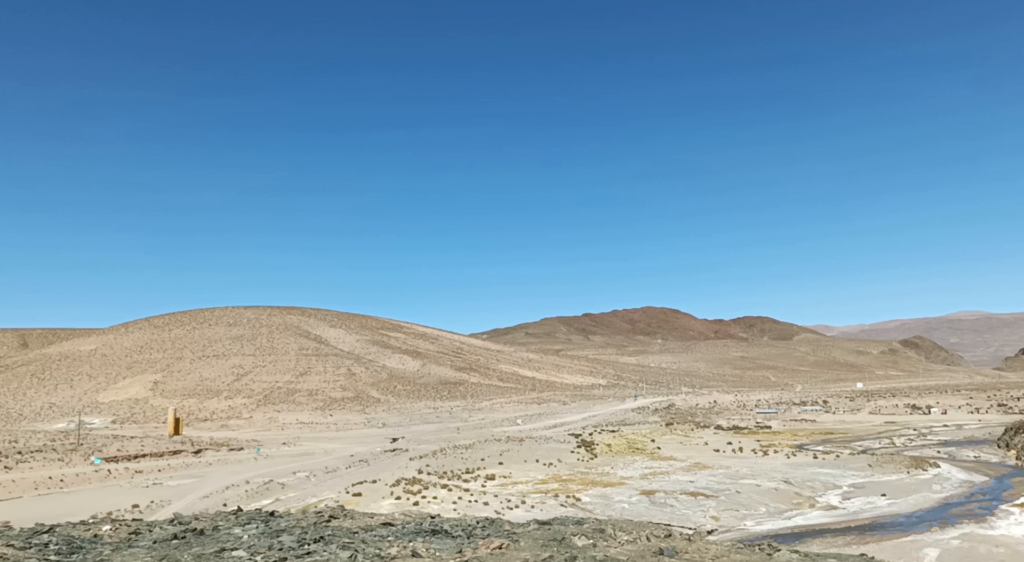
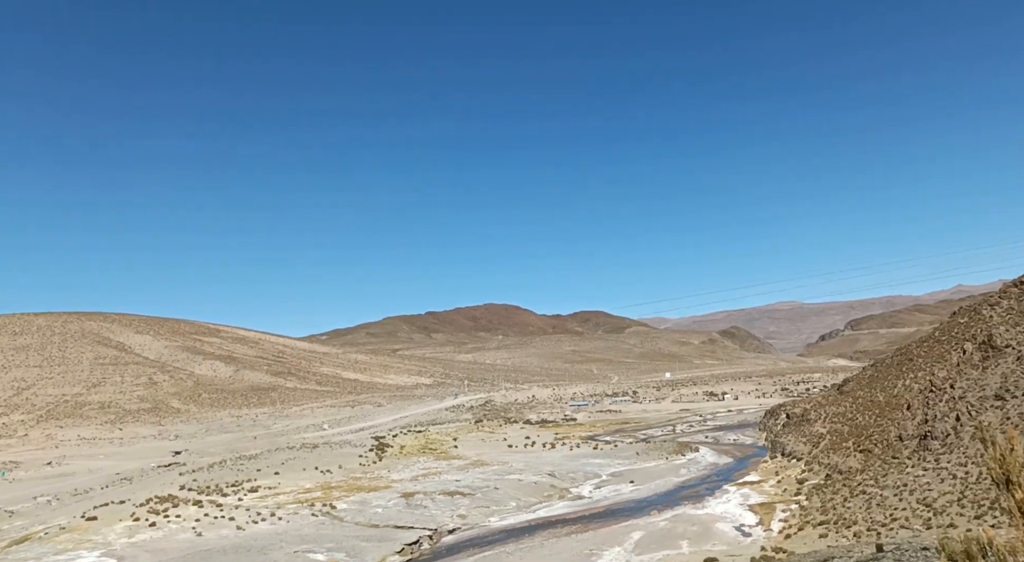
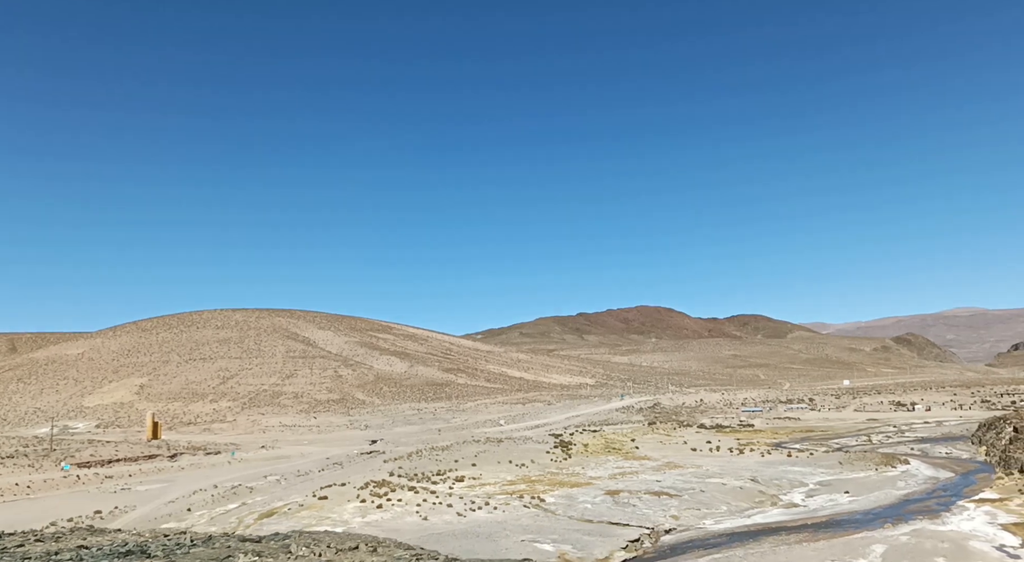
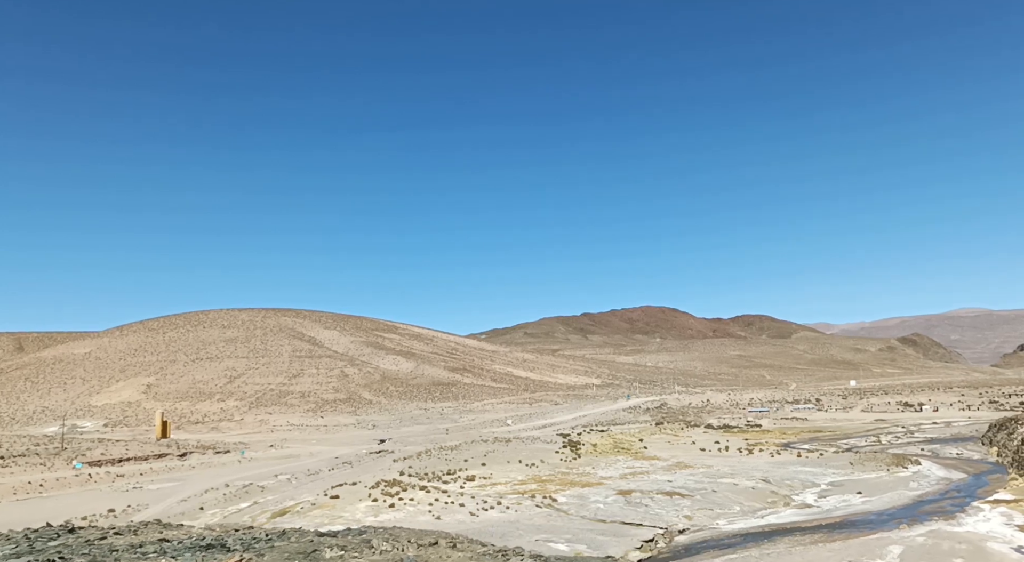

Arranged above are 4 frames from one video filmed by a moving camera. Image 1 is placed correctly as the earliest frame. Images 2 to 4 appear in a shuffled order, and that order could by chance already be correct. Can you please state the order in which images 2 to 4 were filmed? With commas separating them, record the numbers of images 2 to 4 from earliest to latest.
4, 3, 2
